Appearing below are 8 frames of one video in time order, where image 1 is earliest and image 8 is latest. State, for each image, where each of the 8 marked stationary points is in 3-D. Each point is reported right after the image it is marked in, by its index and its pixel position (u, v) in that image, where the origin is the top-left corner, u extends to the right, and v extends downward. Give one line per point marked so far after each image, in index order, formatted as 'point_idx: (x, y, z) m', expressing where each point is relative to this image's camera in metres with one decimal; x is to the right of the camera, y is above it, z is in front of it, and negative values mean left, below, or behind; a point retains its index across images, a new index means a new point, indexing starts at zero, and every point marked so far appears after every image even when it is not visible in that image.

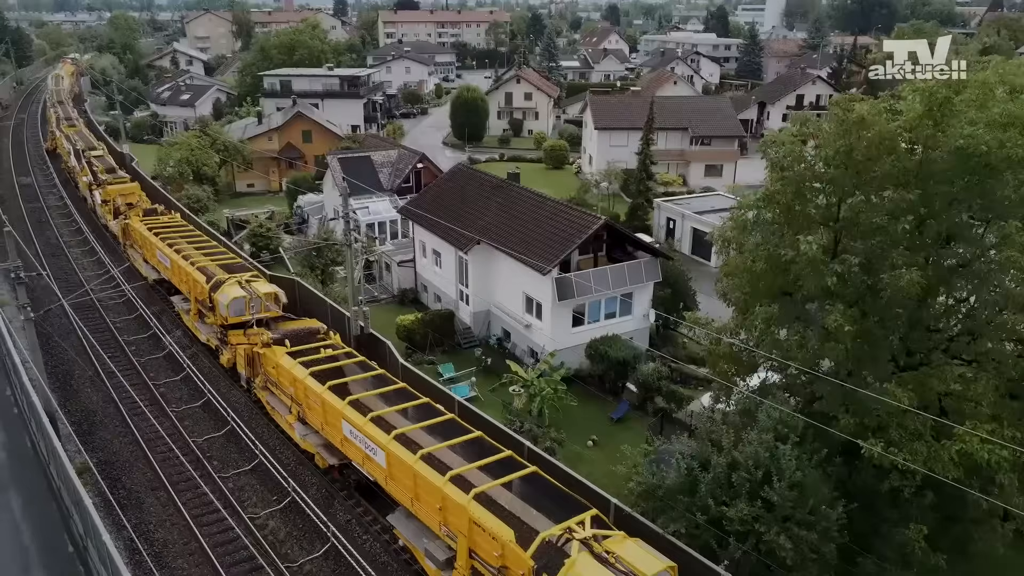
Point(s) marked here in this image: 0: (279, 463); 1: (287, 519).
0: (-4.4, -3.3, +14.1) m
1: (-3.8, -3.9, +12.6) m
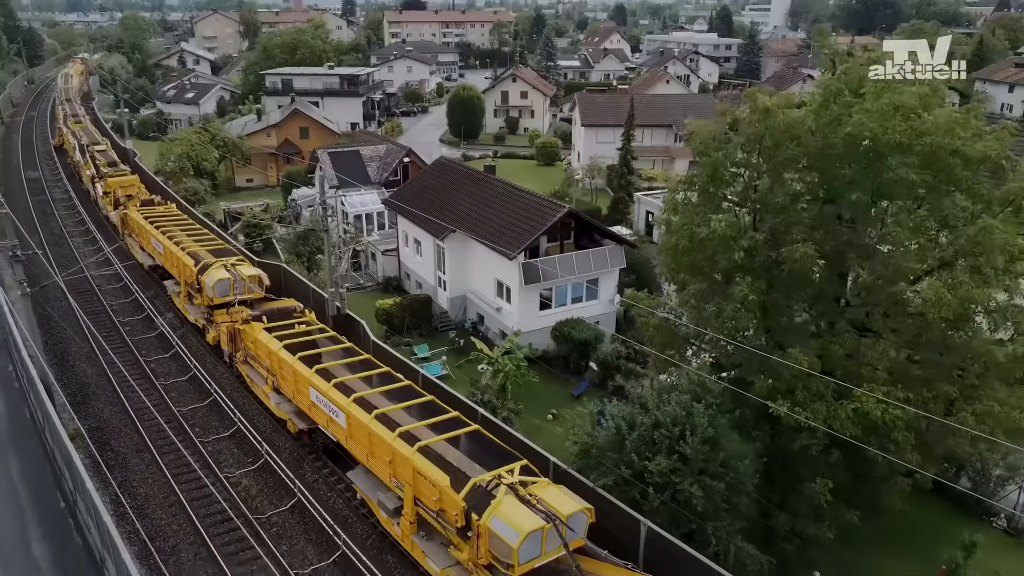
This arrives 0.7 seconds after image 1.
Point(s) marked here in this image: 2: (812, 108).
0: (-5.2, -2.9, +15.2) m
1: (-4.7, -3.5, +13.7) m
2: (+4.2, +2.6, +10.6) m
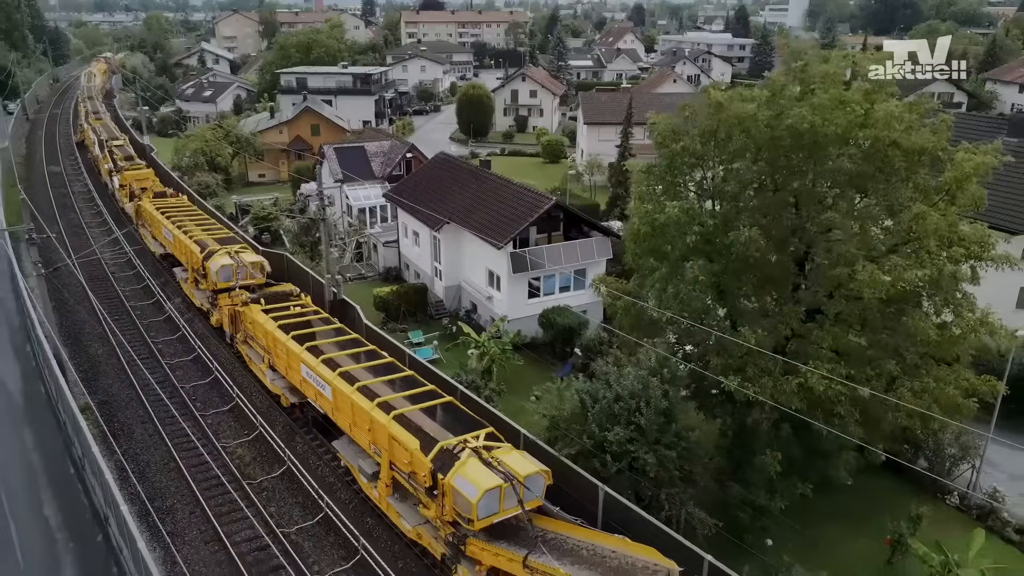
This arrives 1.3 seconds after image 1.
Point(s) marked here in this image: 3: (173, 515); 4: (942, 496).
0: (-5.6, -2.5, +16.2) m
1: (-5.1, -3.1, +14.6) m
2: (+3.8, +2.9, +11.4) m
3: (-5.8, -3.9, +12.7) m
4: (+8.0, -3.9, +13.8) m
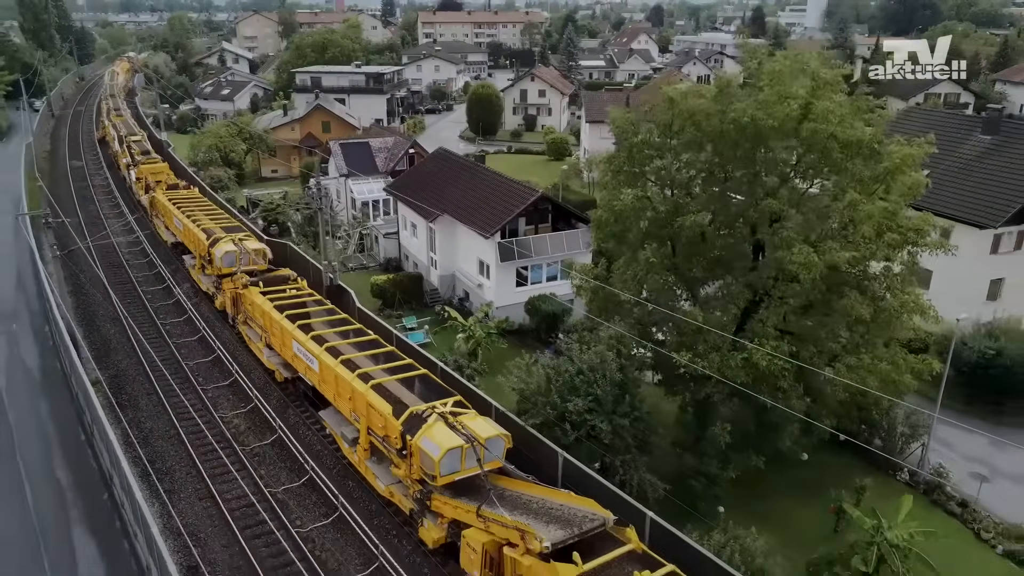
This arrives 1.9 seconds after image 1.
0: (-6.1, -2.1, +17.3) m
1: (-5.6, -2.8, +15.8) m
2: (+3.3, +3.2, +12.3) m
3: (-6.4, -3.5, +13.8) m
4: (+7.5, -3.6, +14.6) m
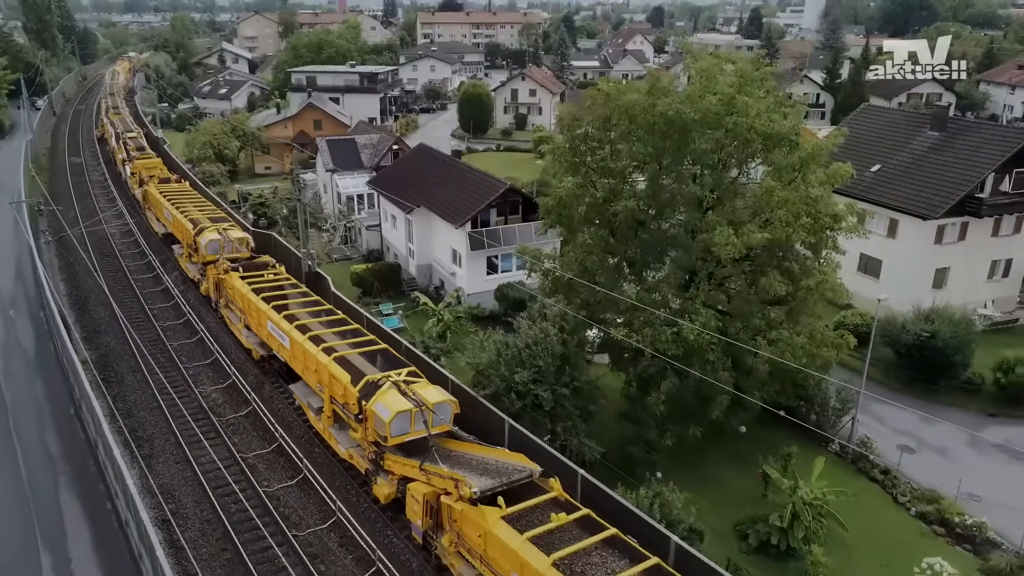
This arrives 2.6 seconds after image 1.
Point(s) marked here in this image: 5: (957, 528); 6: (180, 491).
0: (-7.0, -1.8, +18.4) m
1: (-6.5, -2.4, +16.9) m
2: (+2.4, +3.5, +13.4) m
3: (-7.3, -3.1, +15.0) m
4: (+6.6, -3.3, +15.7) m
5: (+7.9, -4.2, +13.1) m
6: (-6.0, -3.6, +13.5) m
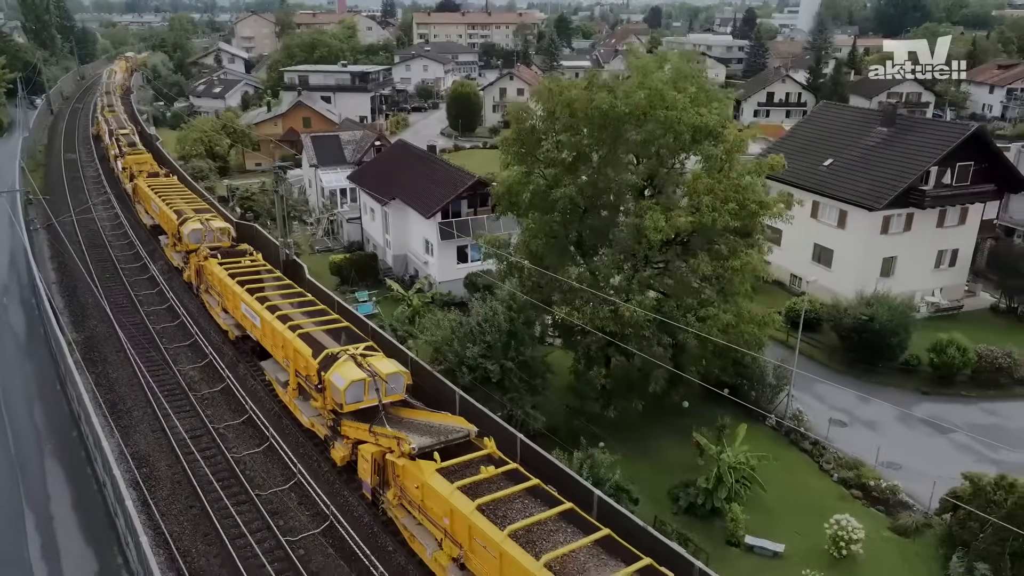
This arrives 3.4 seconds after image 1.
0: (-7.9, -1.4, +19.5) m
1: (-7.4, -2.0, +17.9) m
2: (+1.4, +3.9, +14.4) m
3: (-8.2, -2.7, +16.0) m
4: (+5.6, -2.9, +16.7) m
5: (+6.9, -3.9, +14.2) m
6: (-7.0, -3.3, +14.5) m
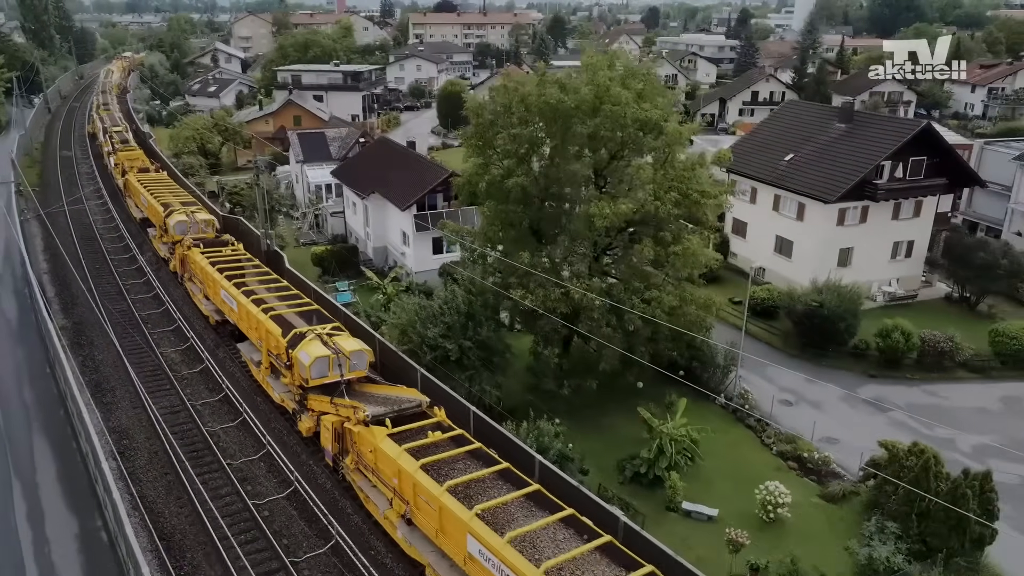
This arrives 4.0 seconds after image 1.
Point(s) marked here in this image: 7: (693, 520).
0: (-8.8, -1.1, +20.4) m
1: (-8.3, -1.7, +18.9) m
2: (+0.5, +4.2, +15.4) m
3: (-9.1, -2.4, +17.0) m
4: (+4.8, -2.6, +17.7) m
5: (+6.0, -3.6, +15.1) m
6: (-7.9, -2.9, +15.5) m
7: (+3.3, -4.3, +13.7) m
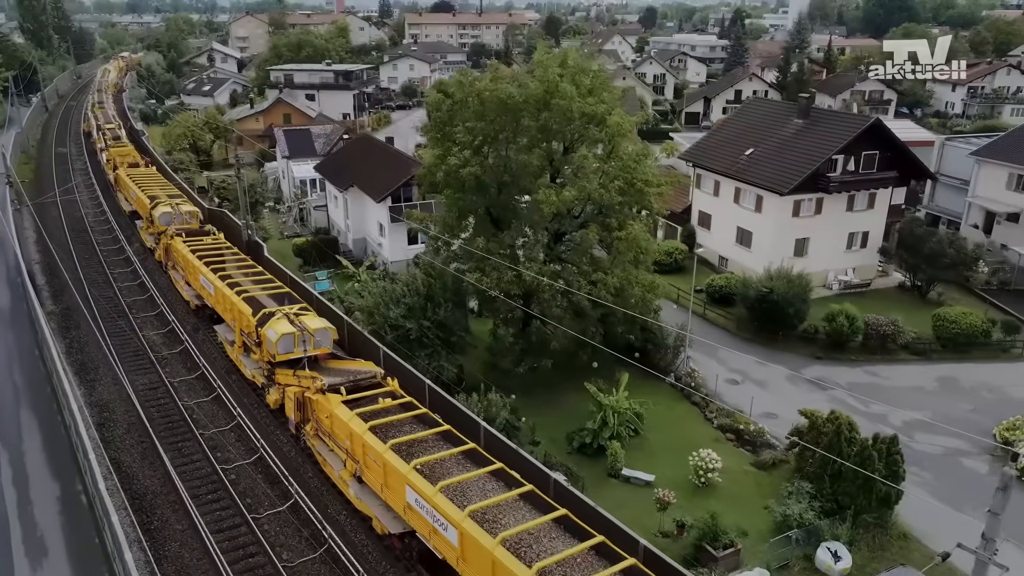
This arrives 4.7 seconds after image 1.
0: (-9.8, -0.7, +21.5) m
1: (-9.3, -1.3, +19.9) m
2: (-0.4, +4.6, +16.4) m
3: (-10.1, -2.0, +18.0) m
4: (+3.8, -2.2, +18.7) m
5: (+5.0, -3.2, +16.2) m
6: (-8.8, -2.6, +16.5) m
7: (+2.3, -3.9, +14.7) m
